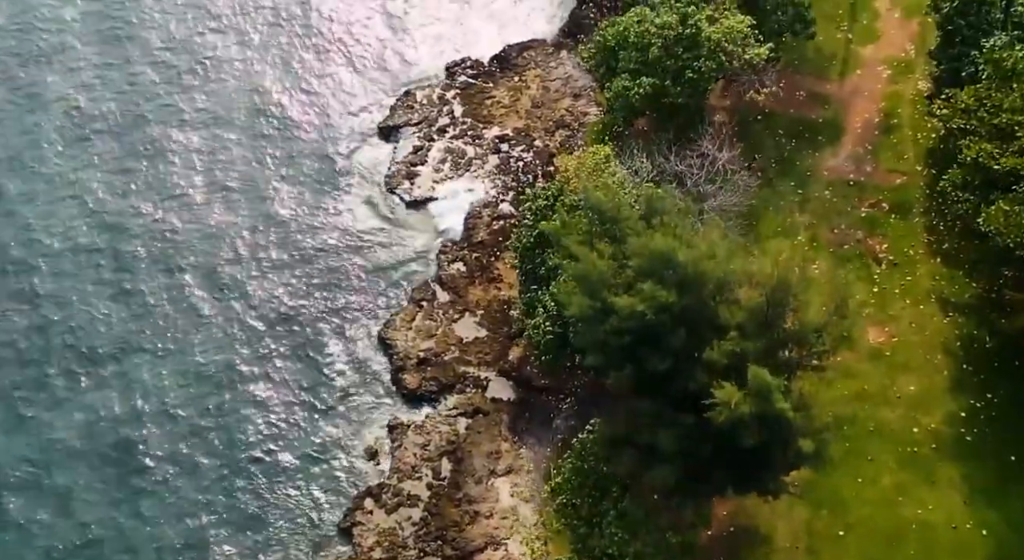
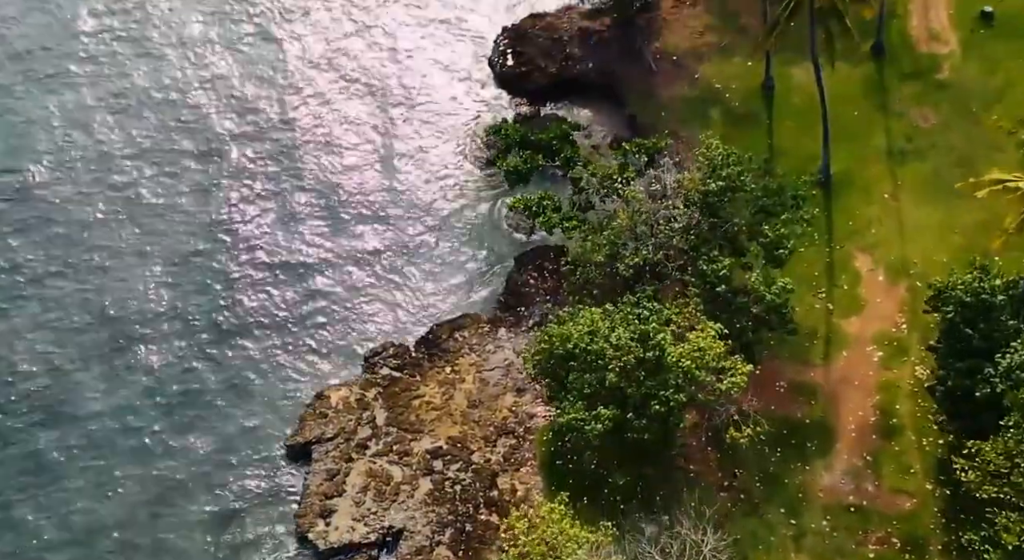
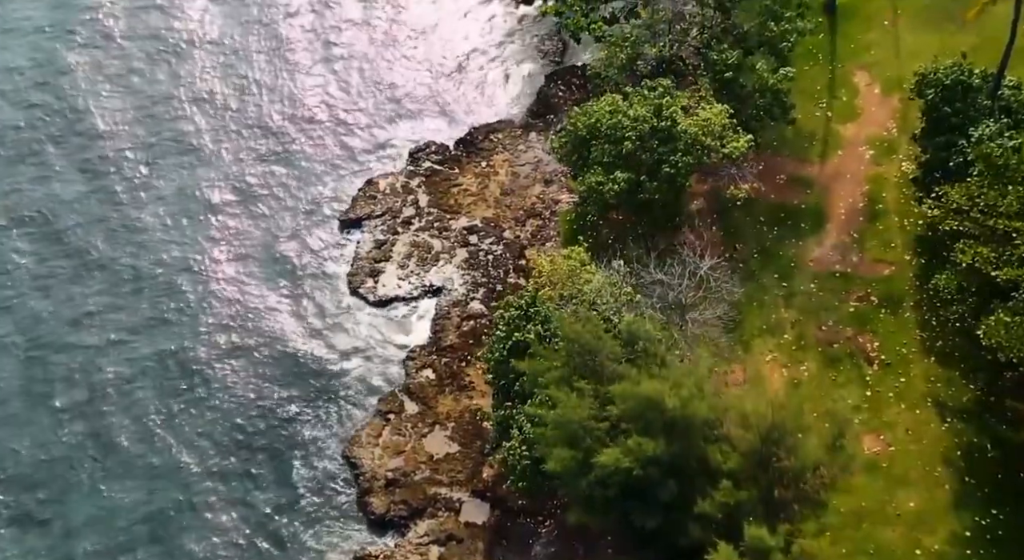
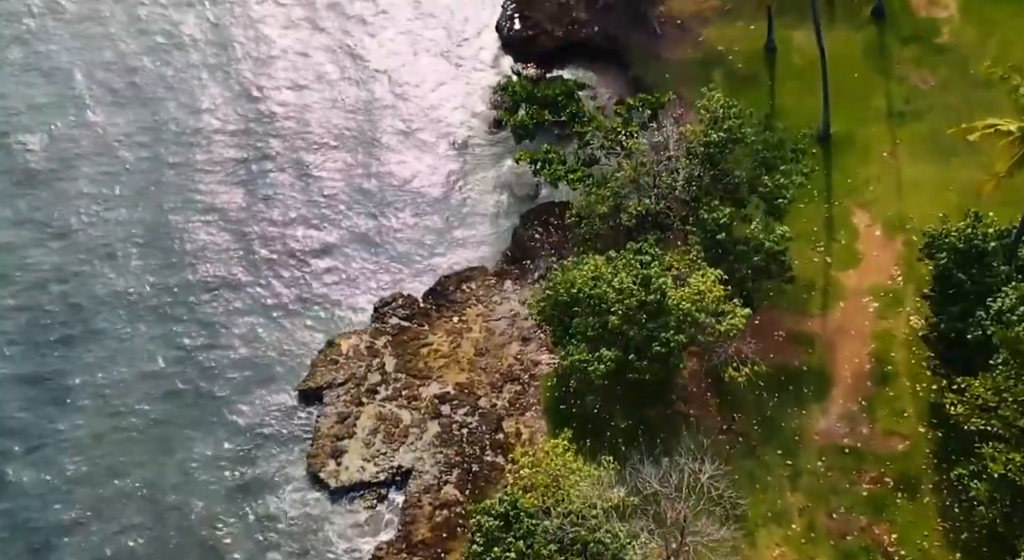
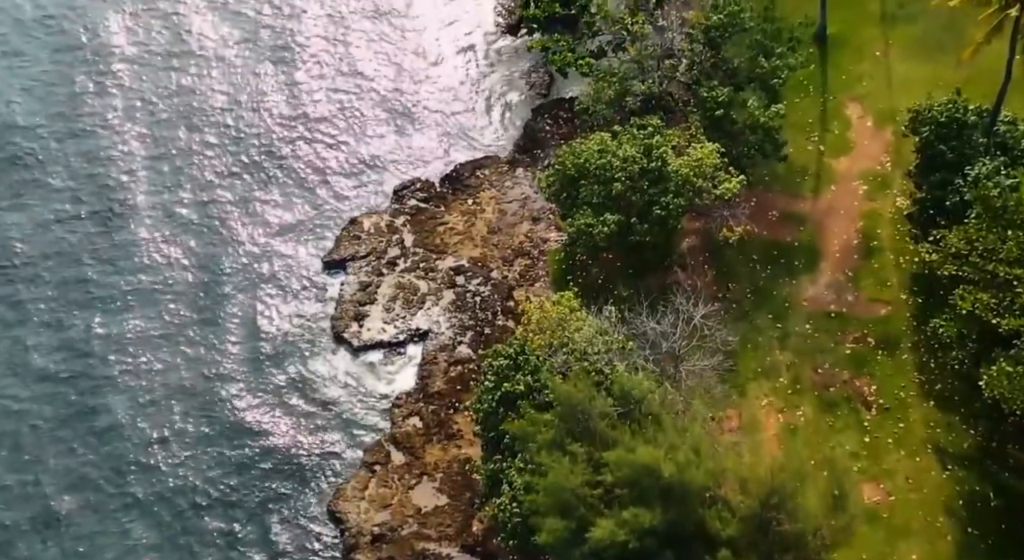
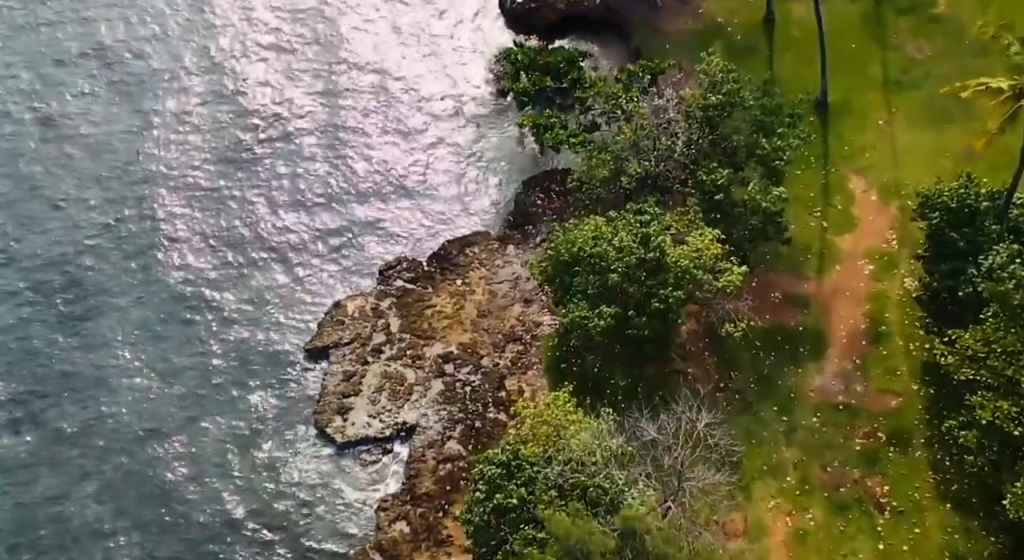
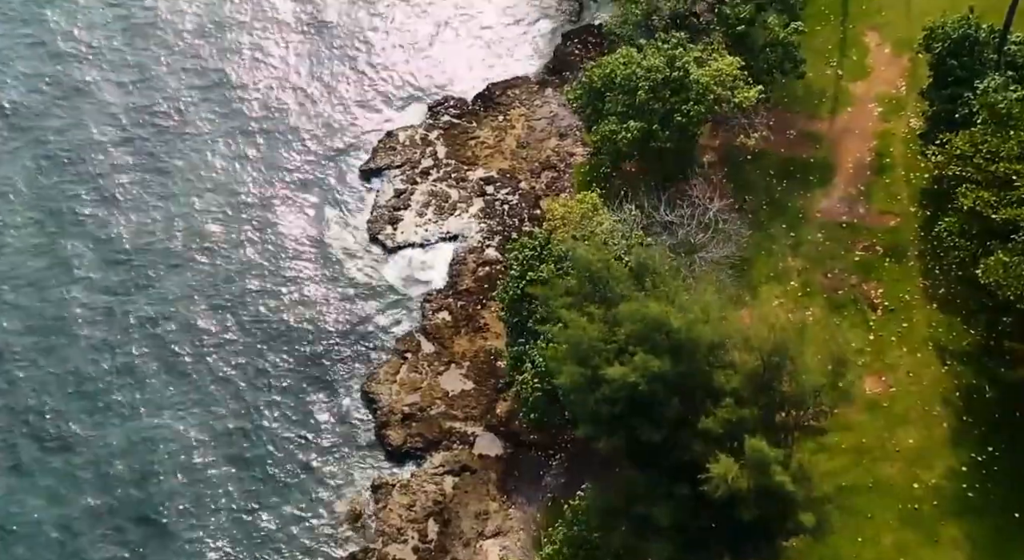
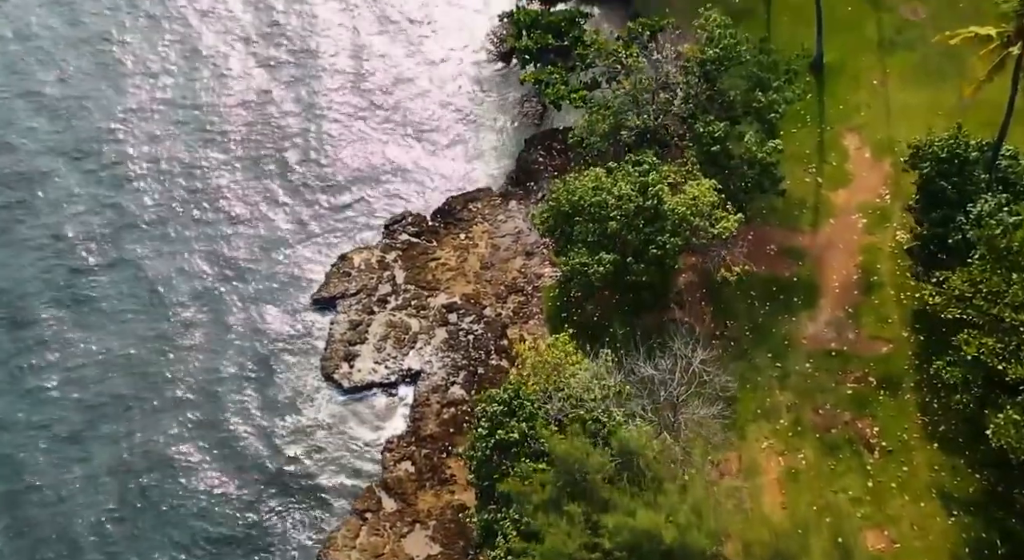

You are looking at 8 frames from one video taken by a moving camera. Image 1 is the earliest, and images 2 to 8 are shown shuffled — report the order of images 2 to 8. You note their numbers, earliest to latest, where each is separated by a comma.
7, 3, 5, 8, 6, 4, 2
